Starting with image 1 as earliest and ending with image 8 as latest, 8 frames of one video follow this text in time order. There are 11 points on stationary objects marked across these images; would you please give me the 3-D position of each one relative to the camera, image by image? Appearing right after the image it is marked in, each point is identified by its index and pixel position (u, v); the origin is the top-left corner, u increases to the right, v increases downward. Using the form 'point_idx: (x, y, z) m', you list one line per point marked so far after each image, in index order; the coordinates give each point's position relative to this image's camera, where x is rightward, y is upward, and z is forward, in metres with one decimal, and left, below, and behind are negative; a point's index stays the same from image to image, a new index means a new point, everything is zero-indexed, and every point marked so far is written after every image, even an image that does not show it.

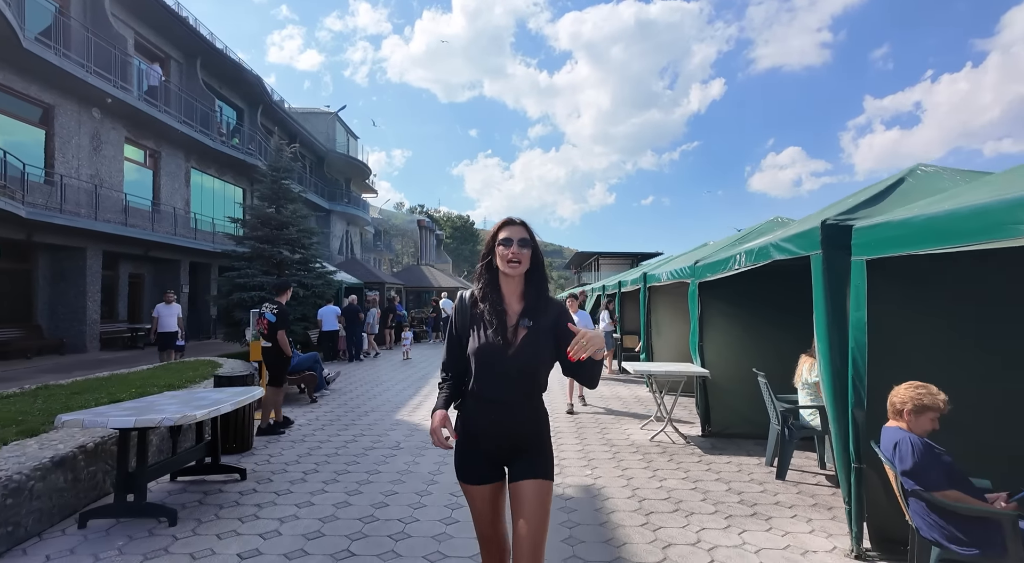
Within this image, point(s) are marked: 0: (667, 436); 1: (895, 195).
0: (+2.0, -2.0, +7.3) m
1: (+3.1, +0.7, +4.6) m
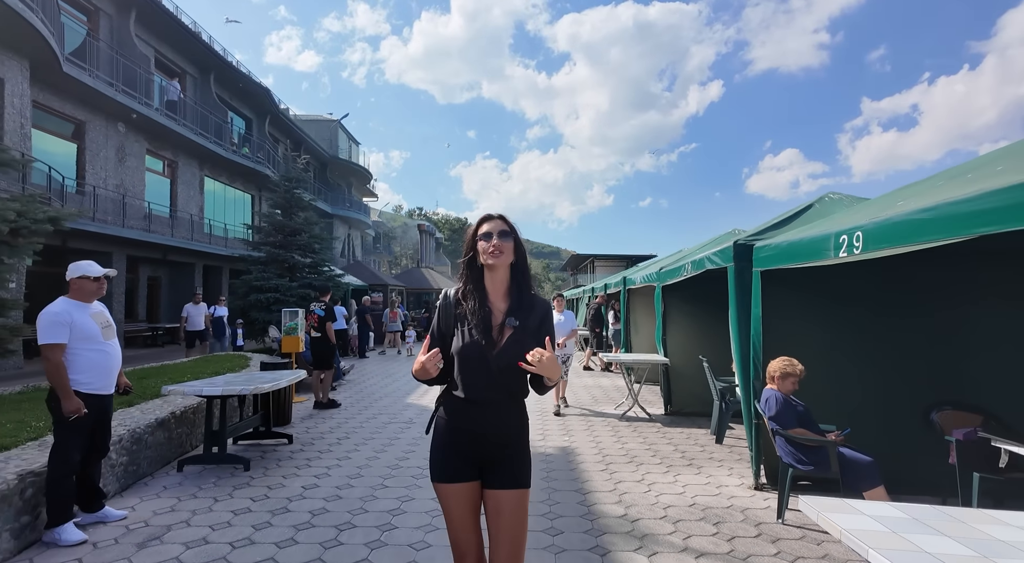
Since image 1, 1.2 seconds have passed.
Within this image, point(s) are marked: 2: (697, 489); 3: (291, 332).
0: (+1.9, -2.0, +8.7) m
1: (+3.1, +0.7, +6.0) m
2: (+1.8, -2.0, +5.4) m
3: (-3.7, -0.8, +9.3) m
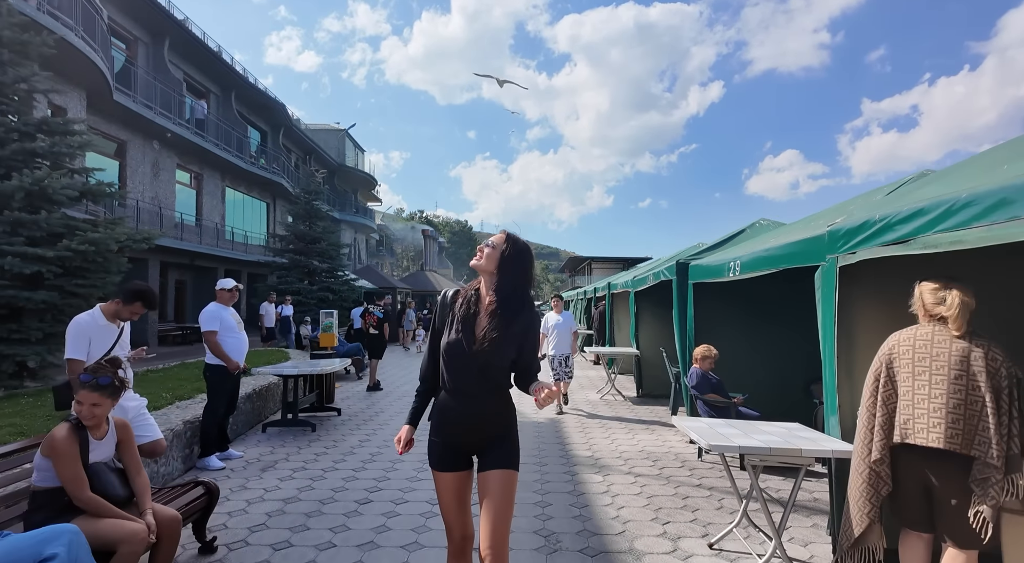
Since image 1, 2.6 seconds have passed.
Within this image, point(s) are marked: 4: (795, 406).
0: (+1.9, -2.2, +10.6) m
1: (+3.1, +0.6, +8.0) m
2: (+1.8, -2.1, +7.3) m
3: (-3.7, -0.9, +11.2) m
4: (+3.4, -1.5, +6.8) m
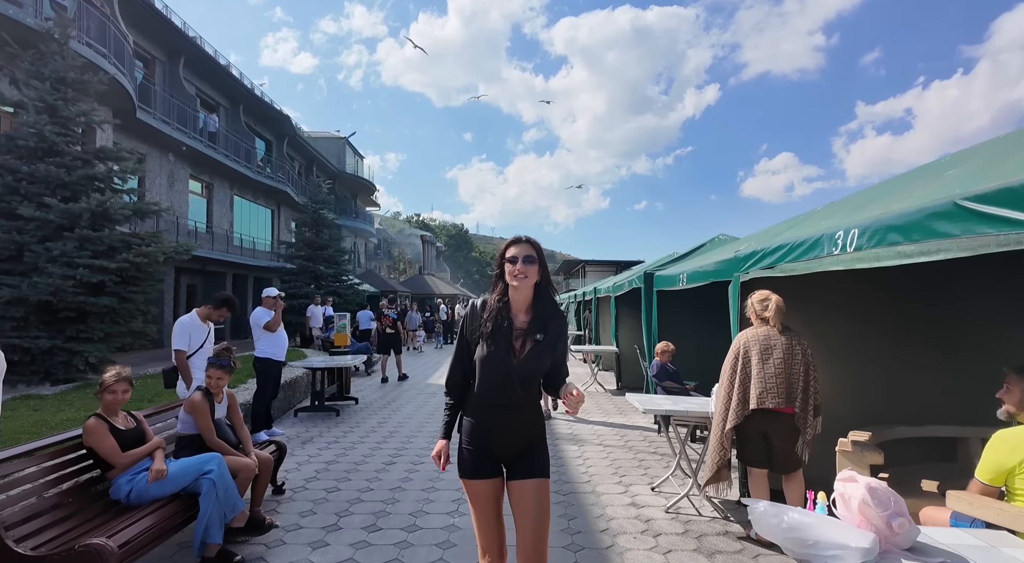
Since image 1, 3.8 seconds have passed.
0: (+1.8, -2.3, +12.0) m
1: (+3.0, +0.4, +9.4) m
2: (+1.7, -2.2, +8.7) m
3: (-3.8, -1.1, +12.6) m
4: (+3.3, -1.6, +8.2) m
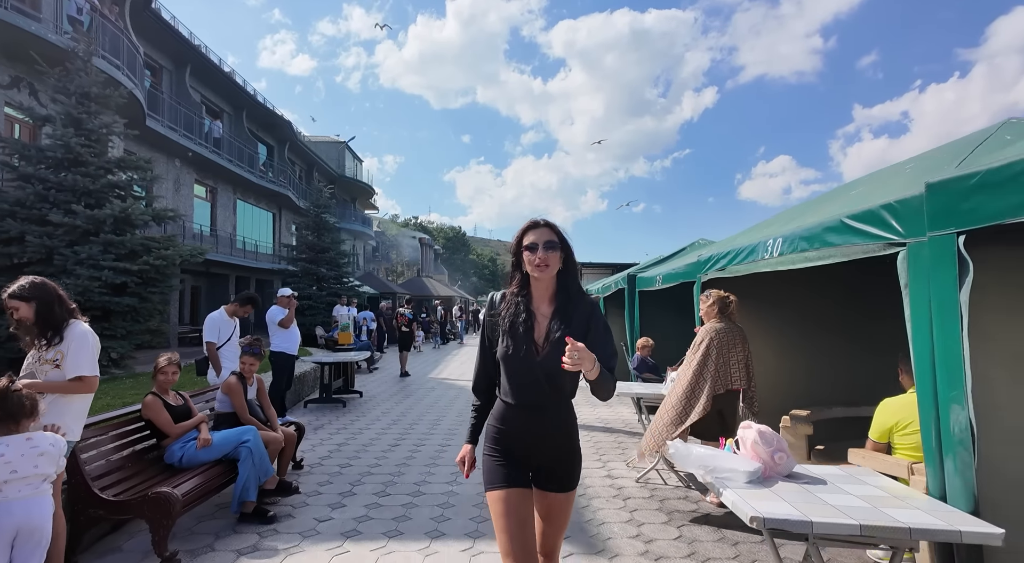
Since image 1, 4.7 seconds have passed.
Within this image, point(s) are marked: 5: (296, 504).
0: (+1.7, -2.3, +12.7) m
1: (+2.8, +0.4, +10.2) m
2: (+1.6, -2.2, +9.5) m
3: (-3.9, -1.1, +13.3) m
4: (+3.2, -1.6, +9.0) m
5: (-1.8, -1.9, +4.8) m
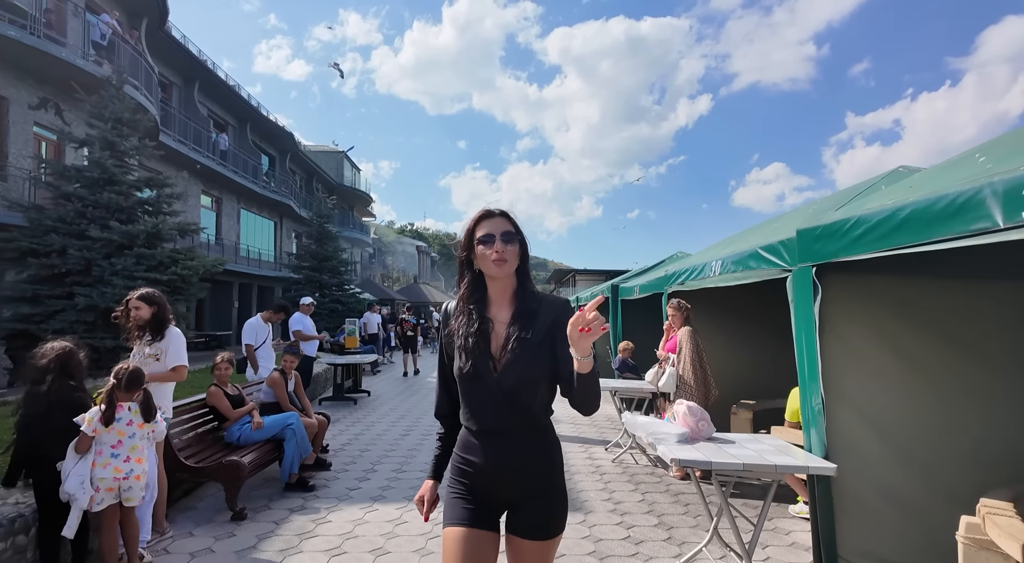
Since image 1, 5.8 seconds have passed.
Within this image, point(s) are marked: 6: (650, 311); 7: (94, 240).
0: (+1.6, -2.5, +13.8) m
1: (+2.8, +0.2, +11.2) m
2: (+1.5, -2.4, +10.5) m
3: (-4.0, -1.3, +14.3) m
4: (+3.1, -1.8, +10.0) m
5: (-1.9, -2.0, +5.8) m
6: (+2.5, -0.5, +10.3) m
7: (-7.9, +0.8, +10.8) m
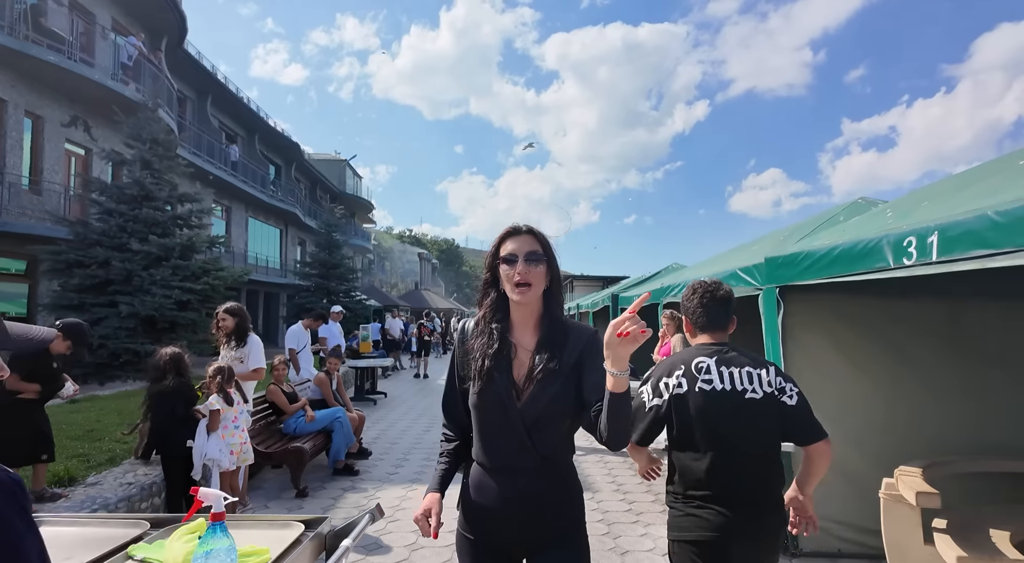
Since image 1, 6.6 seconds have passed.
0: (+1.7, -2.8, +14.7) m
1: (+2.9, 0.0, +12.1) m
2: (+1.7, -2.6, +11.4) m
3: (-3.9, -1.5, +15.1) m
4: (+3.3, -2.0, +10.9) m
5: (-1.7, -2.2, +6.7) m
6: (+2.7, -0.7, +11.2) m
7: (-7.7, +0.6, +11.6) m
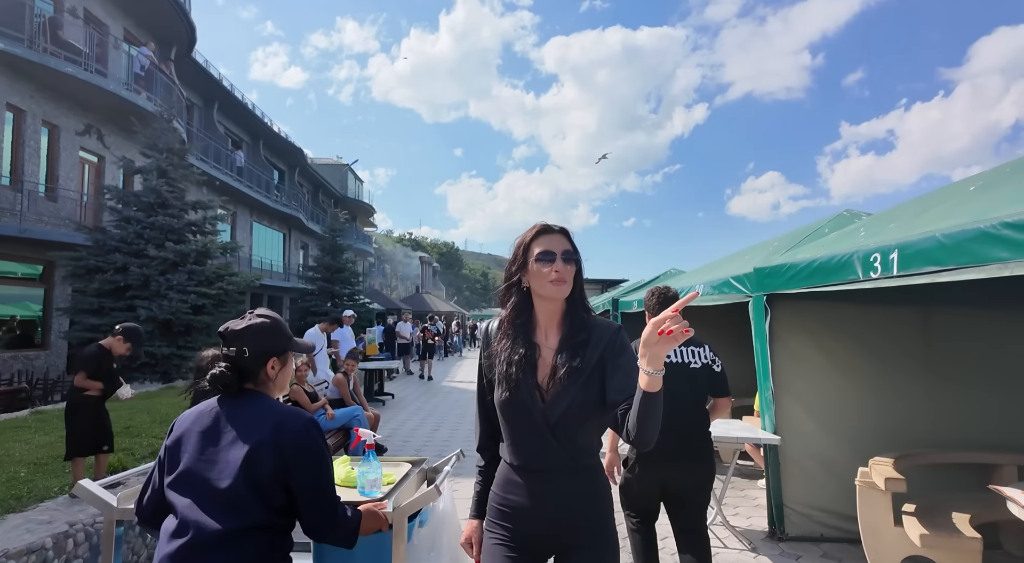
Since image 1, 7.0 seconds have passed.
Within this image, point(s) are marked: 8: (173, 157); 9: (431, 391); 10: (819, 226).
0: (+1.8, -2.9, +15.1) m
1: (+3.0, -0.1, +12.6) m
2: (+1.7, -2.7, +11.8) m
3: (-3.8, -1.7, +15.6) m
4: (+3.4, -2.1, +11.3) m
5: (-1.6, -2.2, +7.1) m
6: (+2.8, -0.8, +11.6) m
7: (-7.7, +0.5, +12.1) m
8: (-7.6, +2.8, +12.7) m
9: (-2.0, -2.8, +14.1) m
10: (+3.3, +0.6, +6.1) m
